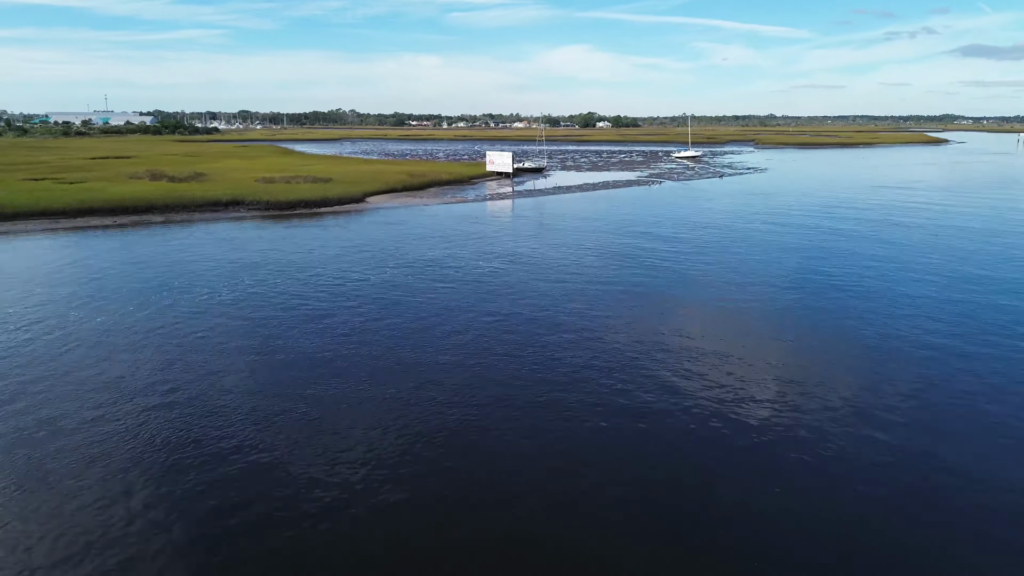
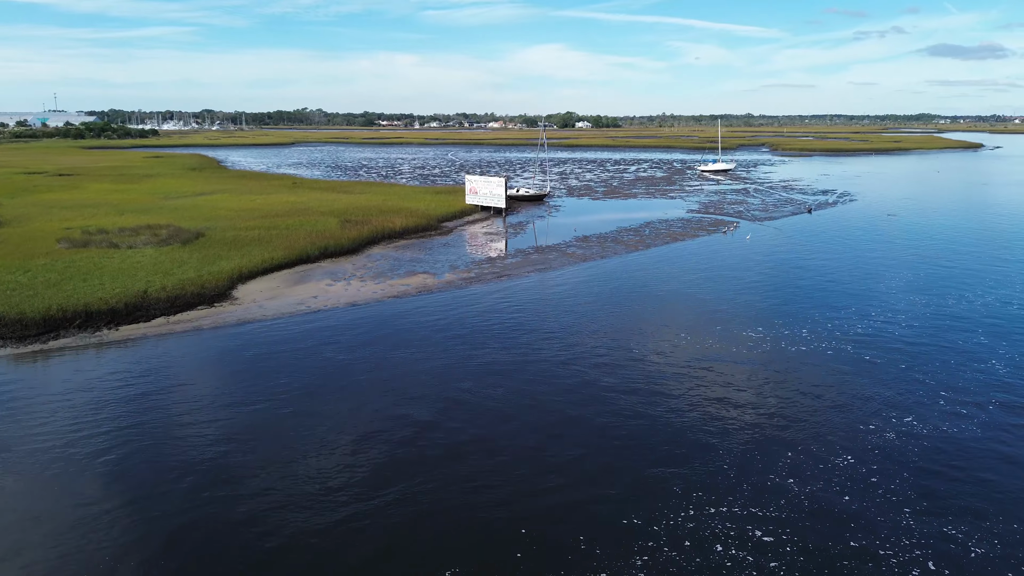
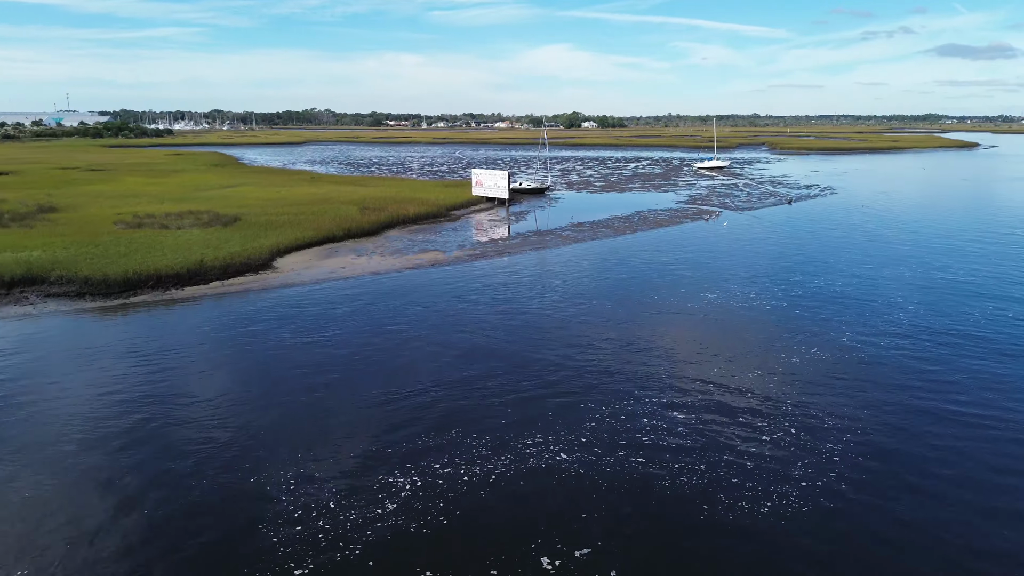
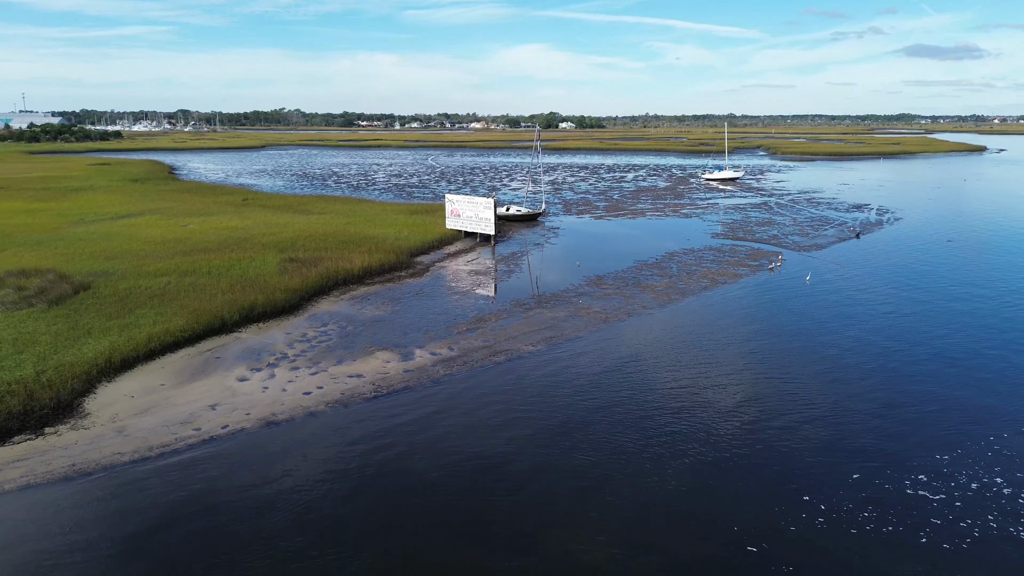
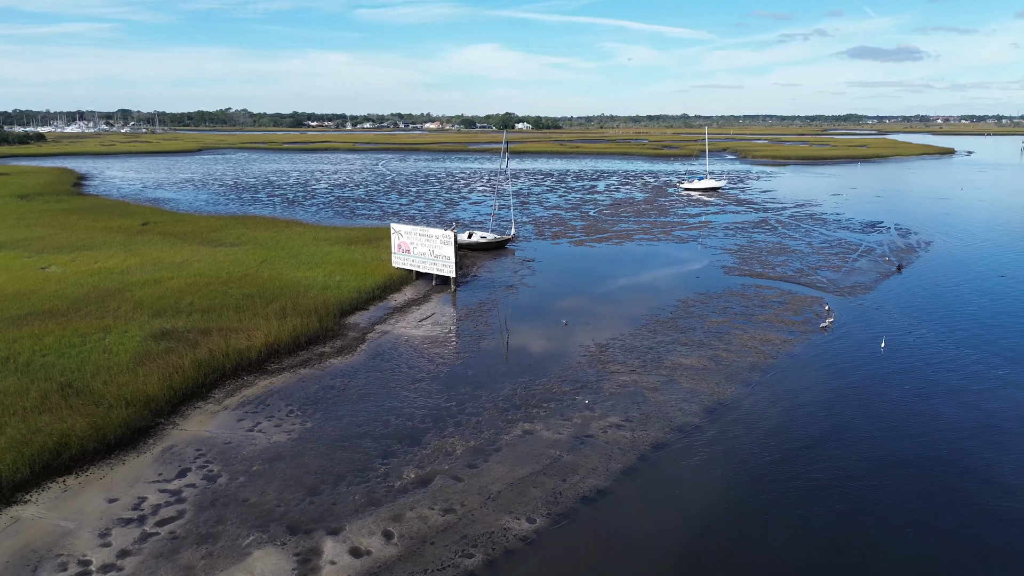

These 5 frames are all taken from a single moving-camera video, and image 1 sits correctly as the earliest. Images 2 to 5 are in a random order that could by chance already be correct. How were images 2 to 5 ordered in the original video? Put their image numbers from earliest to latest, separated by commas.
3, 2, 4, 5
